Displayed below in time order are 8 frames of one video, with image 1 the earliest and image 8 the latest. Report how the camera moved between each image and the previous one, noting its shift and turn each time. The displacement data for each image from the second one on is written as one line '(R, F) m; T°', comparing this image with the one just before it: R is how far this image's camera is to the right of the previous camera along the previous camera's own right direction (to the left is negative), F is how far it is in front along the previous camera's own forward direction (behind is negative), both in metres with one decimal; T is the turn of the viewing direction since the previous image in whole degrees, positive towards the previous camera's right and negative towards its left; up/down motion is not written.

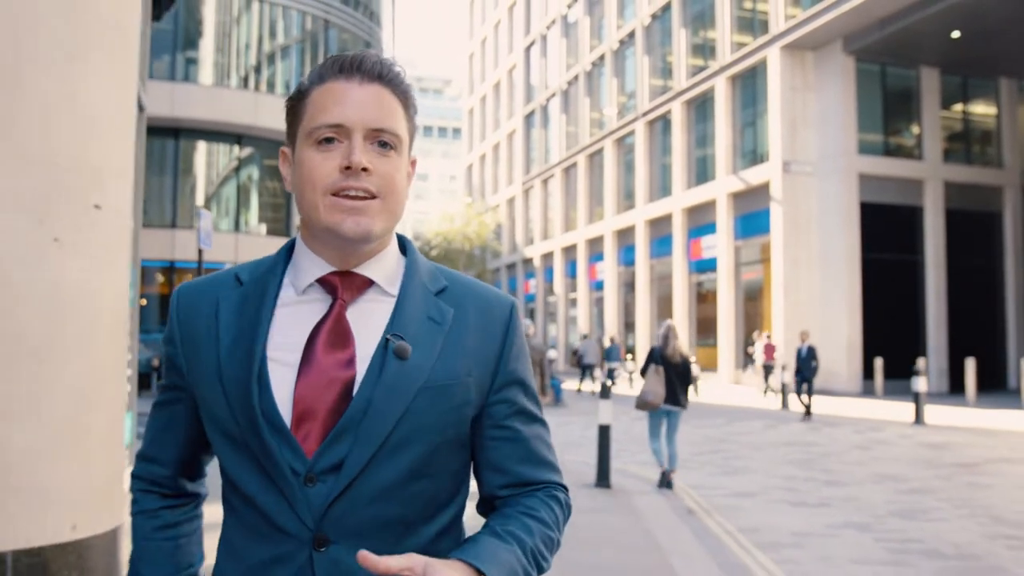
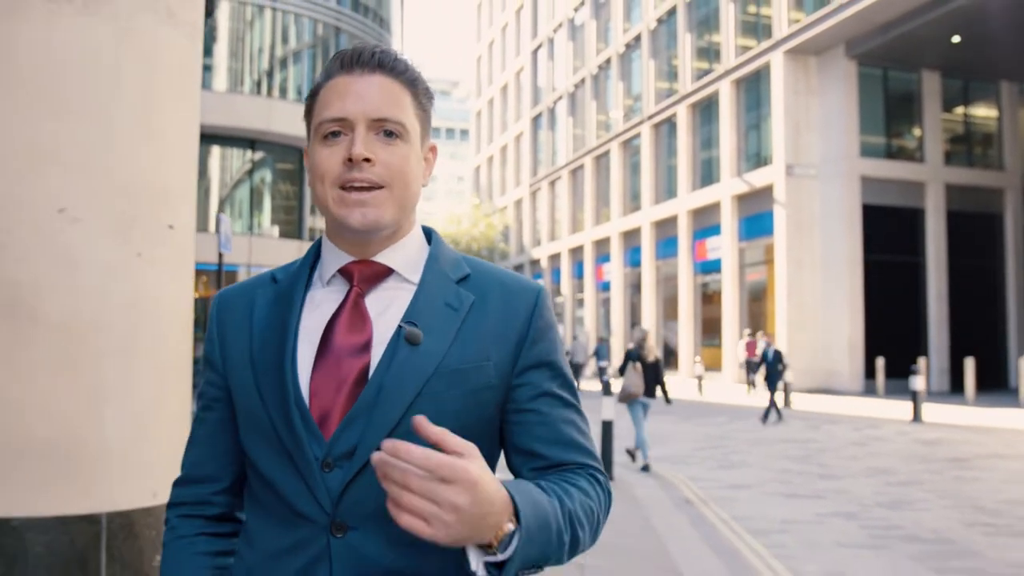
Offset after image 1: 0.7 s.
(0.0, -0.5) m; 0°
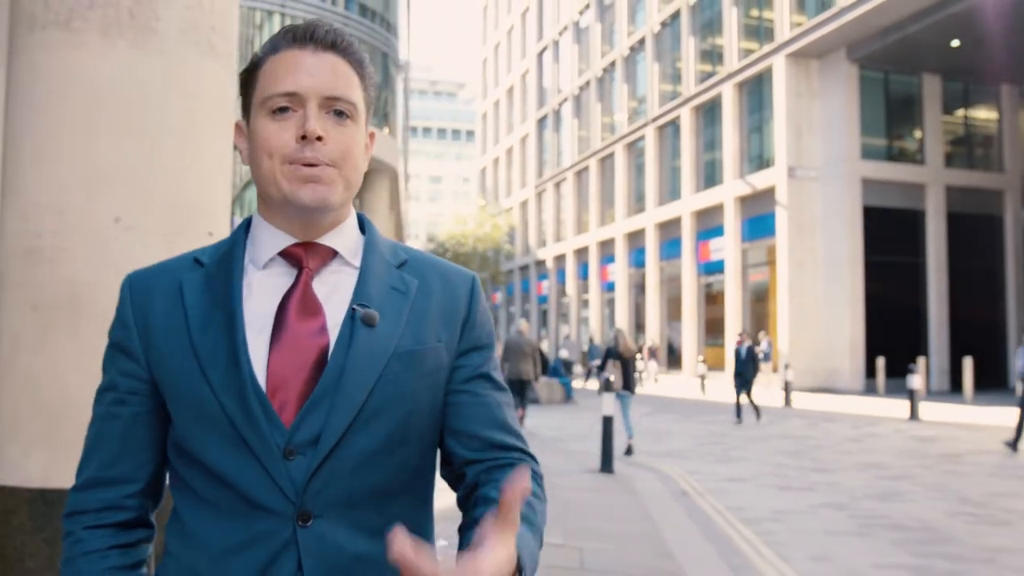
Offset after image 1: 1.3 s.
(0.0, -0.4) m; 0°
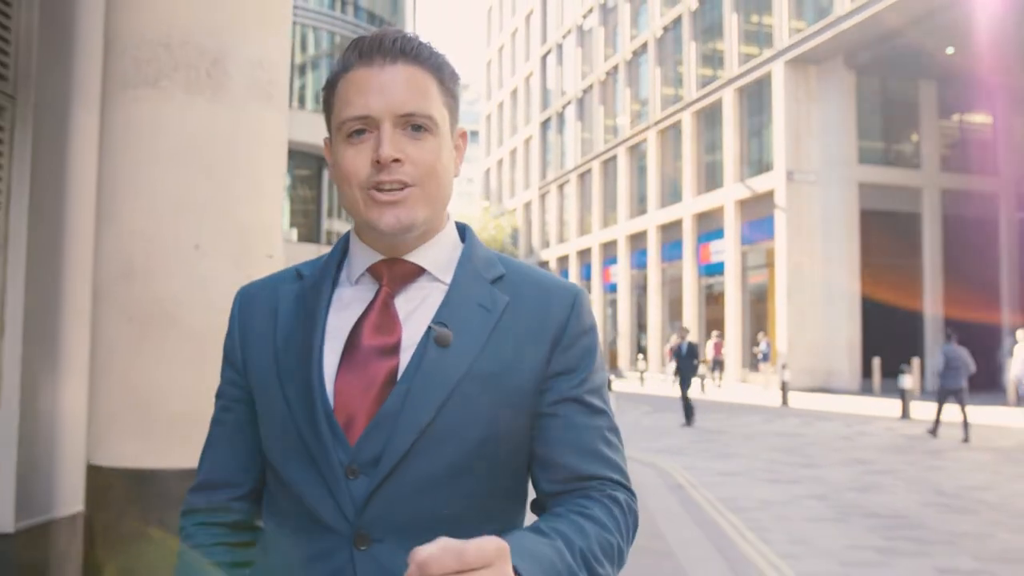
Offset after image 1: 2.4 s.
(0.0, -0.7) m; 0°
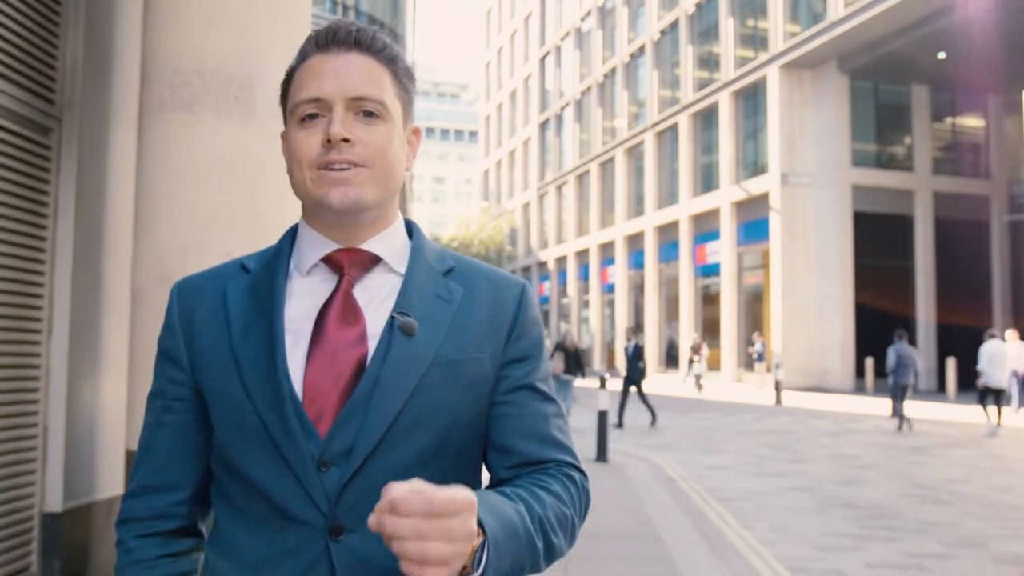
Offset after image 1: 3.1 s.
(0.0, -0.4) m; 0°
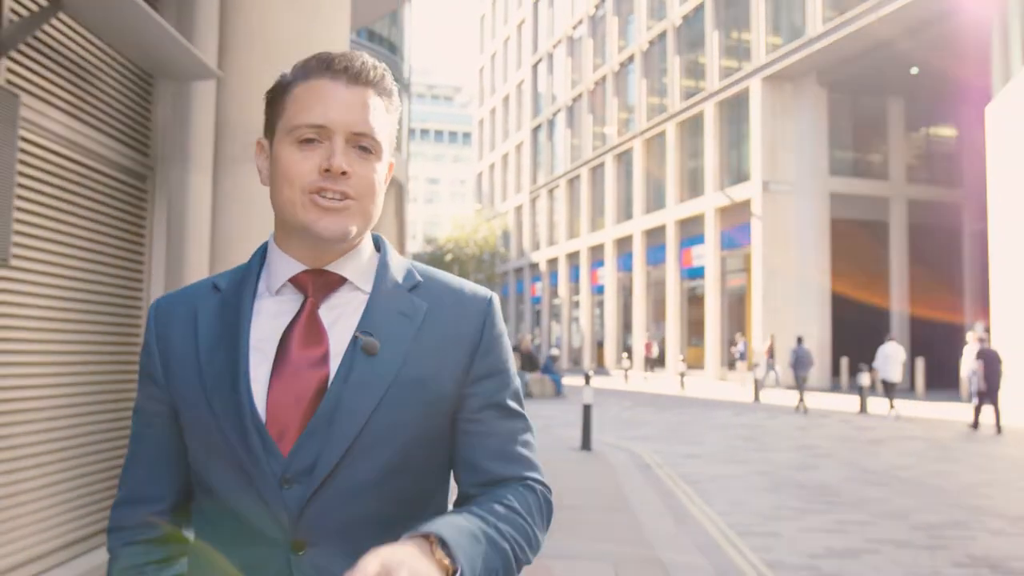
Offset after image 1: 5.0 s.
(0.0, -1.2) m; +1°
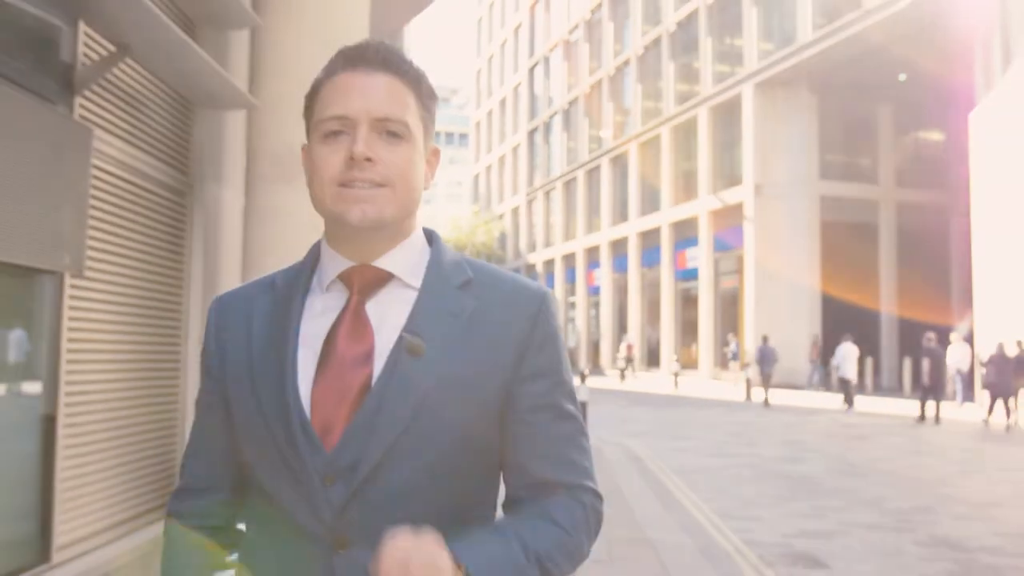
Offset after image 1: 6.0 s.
(0.0, -0.6) m; 0°
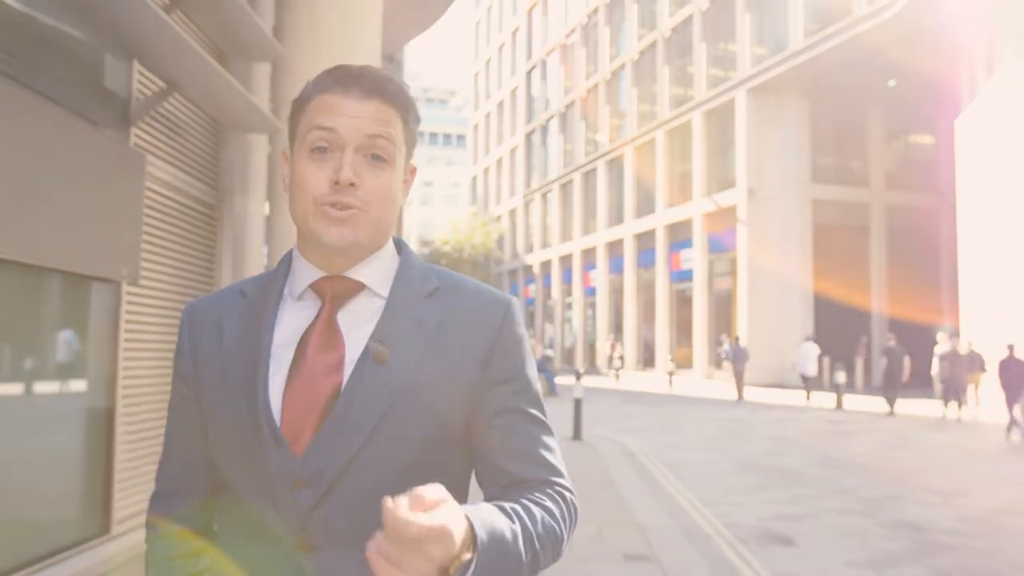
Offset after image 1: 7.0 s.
(0.0, -0.6) m; 0°
